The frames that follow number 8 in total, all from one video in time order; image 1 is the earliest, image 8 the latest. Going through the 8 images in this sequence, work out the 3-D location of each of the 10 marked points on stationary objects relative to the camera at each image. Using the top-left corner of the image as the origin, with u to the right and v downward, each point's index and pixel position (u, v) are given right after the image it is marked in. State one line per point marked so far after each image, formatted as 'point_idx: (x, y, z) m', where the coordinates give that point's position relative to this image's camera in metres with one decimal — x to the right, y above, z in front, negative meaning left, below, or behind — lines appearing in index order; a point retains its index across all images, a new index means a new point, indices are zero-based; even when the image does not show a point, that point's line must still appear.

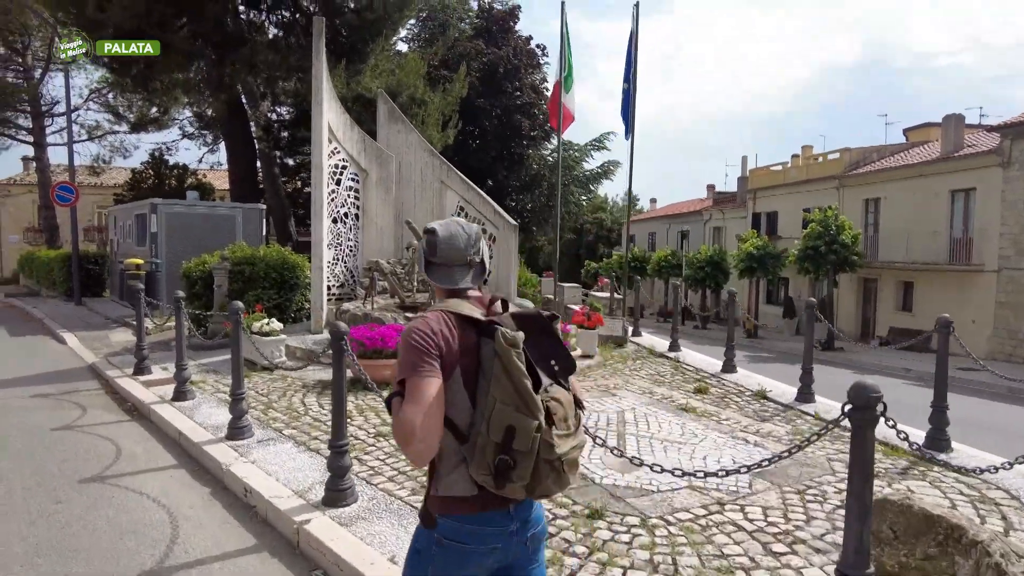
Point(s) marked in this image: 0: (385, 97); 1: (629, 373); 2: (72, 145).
0: (-2.4, +3.6, +12.5) m
1: (+1.6, -1.2, +8.7) m
2: (-12.0, +3.8, +17.7) m
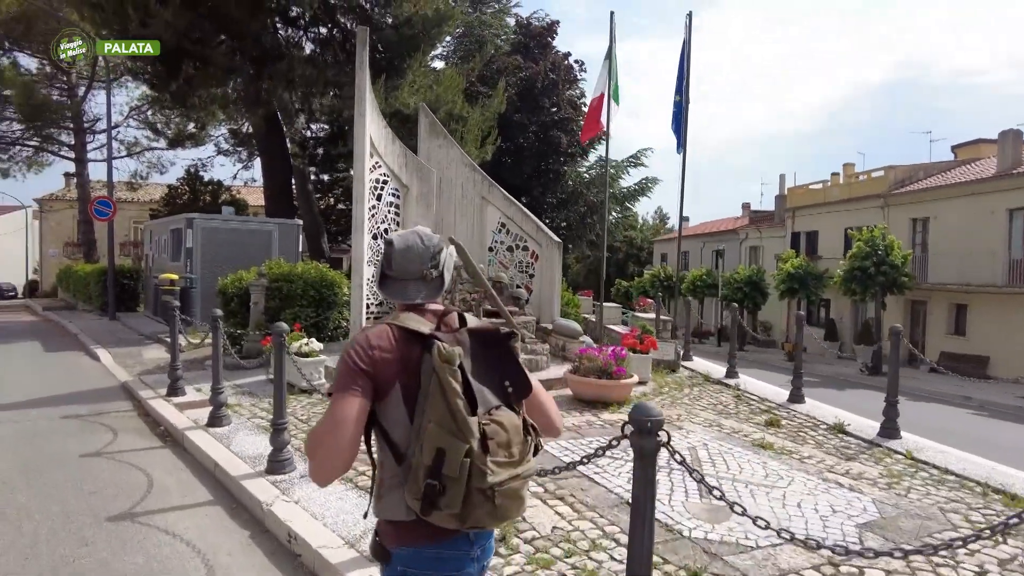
0: (-1.6, +3.3, +12.1) m
1: (+2.2, -1.5, +8.1) m
2: (-11.0, +3.4, +17.7) m
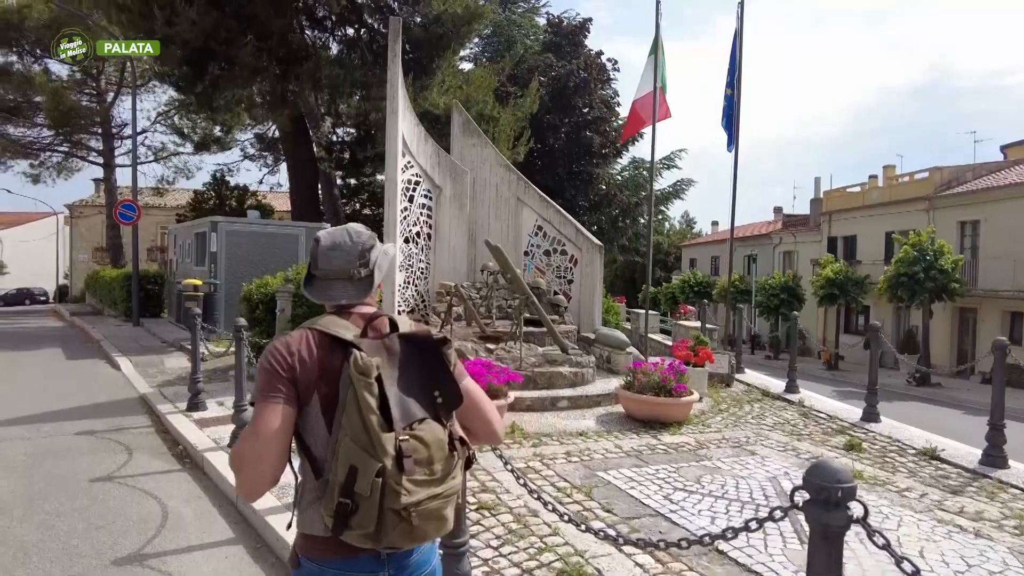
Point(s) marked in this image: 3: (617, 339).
0: (-0.9, +3.2, +11.5) m
1: (+2.8, -1.5, +7.4) m
2: (-10.1, +3.3, +17.4) m
3: (+1.6, -0.7, +9.4) m
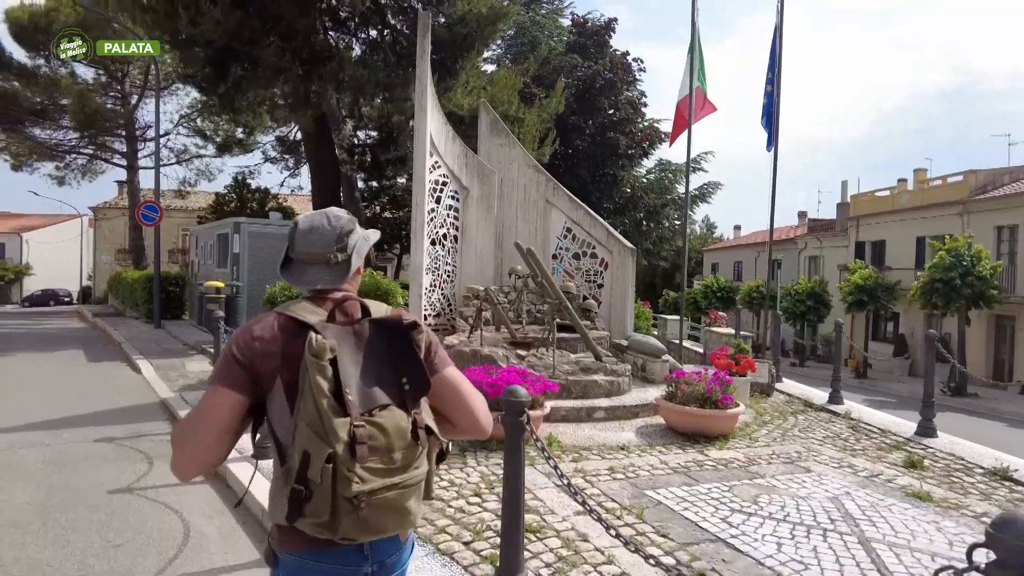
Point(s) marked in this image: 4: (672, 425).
0: (-0.4, +3.1, +11.3) m
1: (+3.1, -1.6, +6.9) m
2: (-9.5, +3.2, +17.4) m
3: (+2.0, -0.8, +9.0) m
4: (+1.7, -1.5, +6.9) m
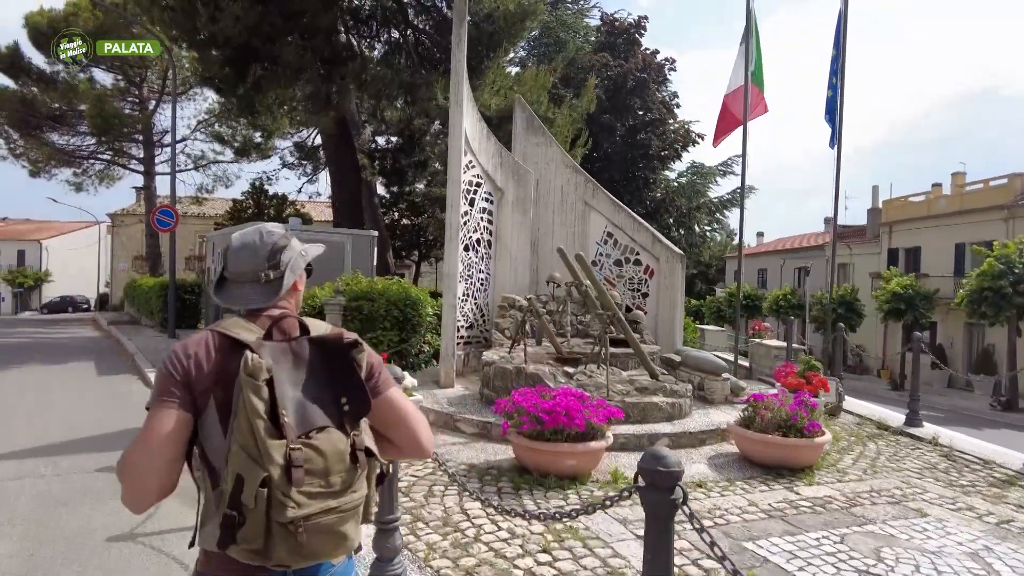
0: (+0.2, +3.0, +10.5) m
1: (+3.6, -1.7, +6.1) m
2: (-8.7, +3.0, +16.8) m
3: (+2.5, -0.9, +8.2) m
4: (+2.2, -1.6, +6.1) m
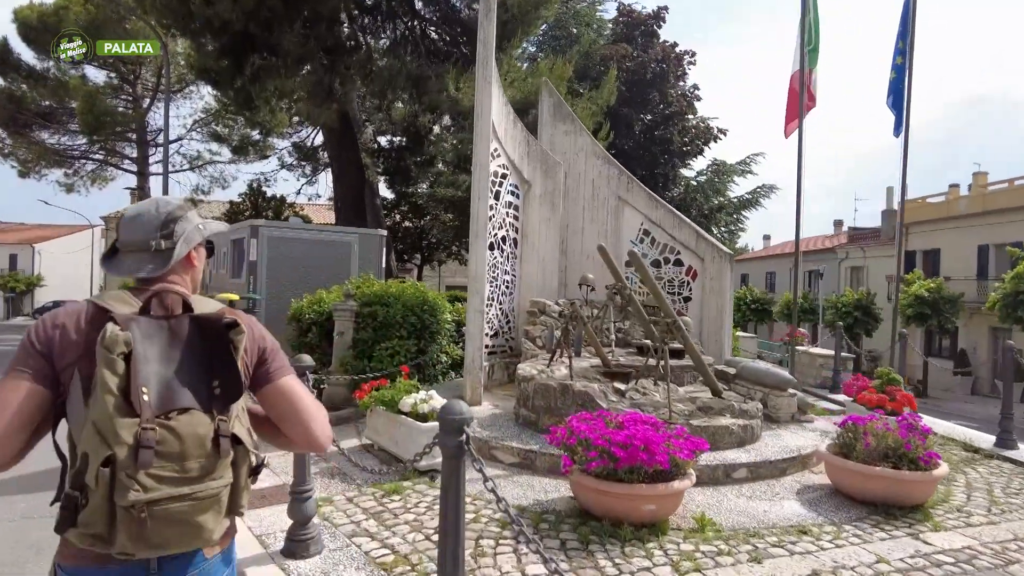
0: (+0.6, +2.9, +9.5) m
1: (+4.0, -1.7, +5.1) m
2: (-8.4, +2.9, +15.8) m
3: (+2.9, -1.0, +7.2) m
4: (+2.6, -1.6, +5.1) m
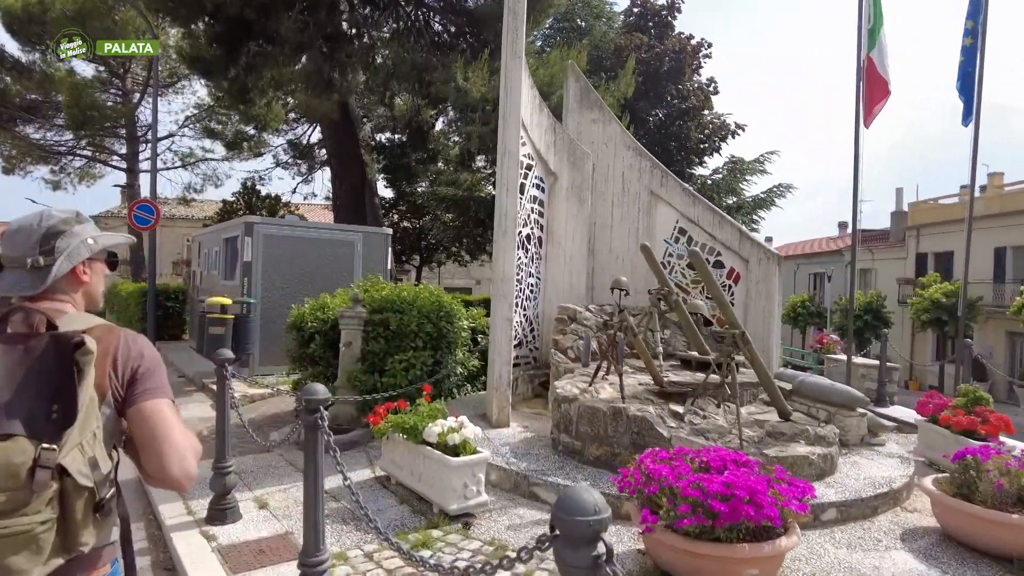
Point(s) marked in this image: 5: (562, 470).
0: (+0.9, +2.9, +8.7) m
1: (+4.3, -1.8, +4.2) m
2: (-8.1, +2.9, +14.9) m
3: (+3.2, -1.0, +6.3) m
4: (+2.9, -1.6, +4.2) m
5: (+0.4, -1.4, +4.9) m
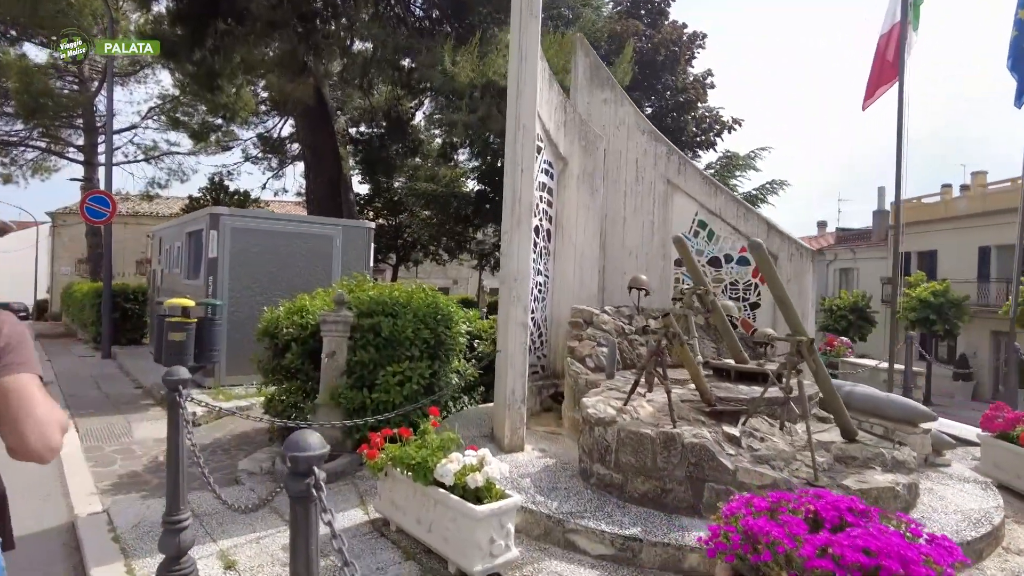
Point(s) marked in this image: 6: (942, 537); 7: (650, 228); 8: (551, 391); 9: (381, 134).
0: (+0.9, +2.9, +7.8) m
1: (+4.5, -1.8, +3.5) m
2: (-8.4, +2.9, +13.6) m
3: (+3.3, -1.0, +5.5) m
4: (+3.1, -1.6, +3.4) m
5: (+0.6, -1.4, +4.0) m
6: (+1.8, -1.0, +2.7) m
7: (+1.6, +0.7, +7.6) m
8: (+0.4, -1.1, +6.7) m
9: (-3.7, +4.4, +18.4) m
